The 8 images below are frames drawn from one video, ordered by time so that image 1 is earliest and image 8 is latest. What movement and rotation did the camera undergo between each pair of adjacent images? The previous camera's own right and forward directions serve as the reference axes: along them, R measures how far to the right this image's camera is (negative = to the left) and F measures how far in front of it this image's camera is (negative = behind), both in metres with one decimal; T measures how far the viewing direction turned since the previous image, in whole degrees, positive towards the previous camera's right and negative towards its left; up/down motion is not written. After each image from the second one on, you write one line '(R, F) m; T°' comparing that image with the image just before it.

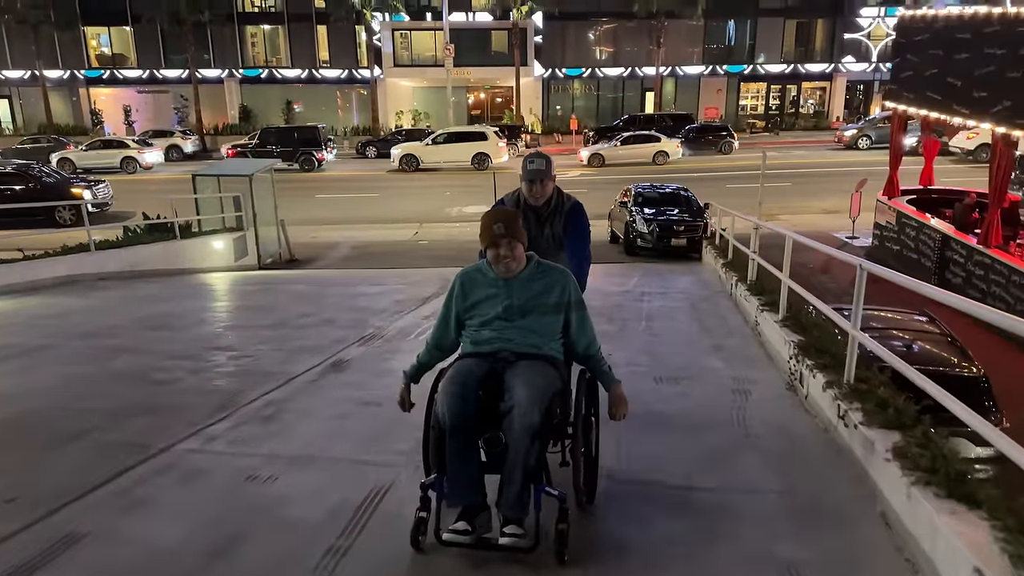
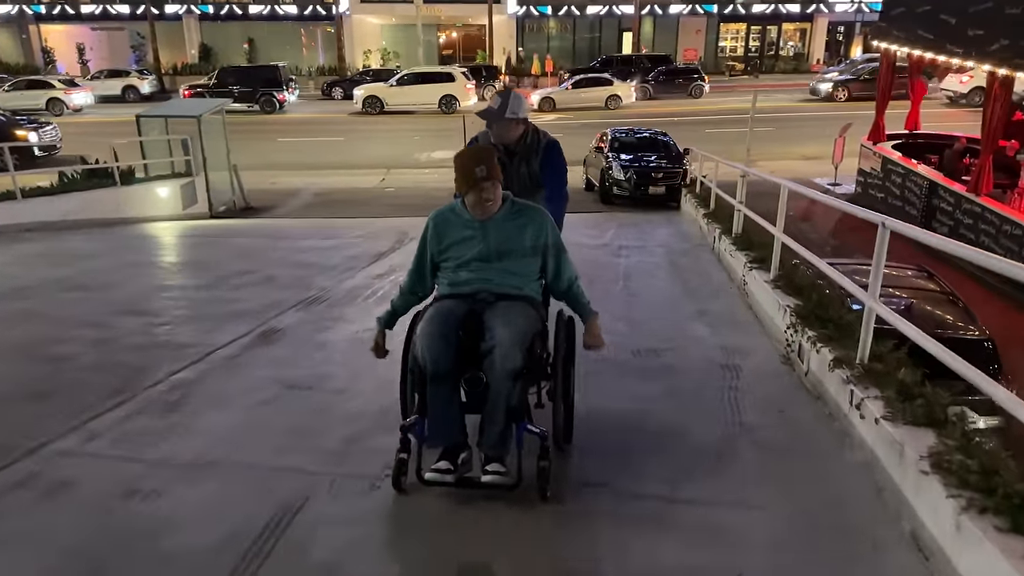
(+0.1, +0.7) m; +2°
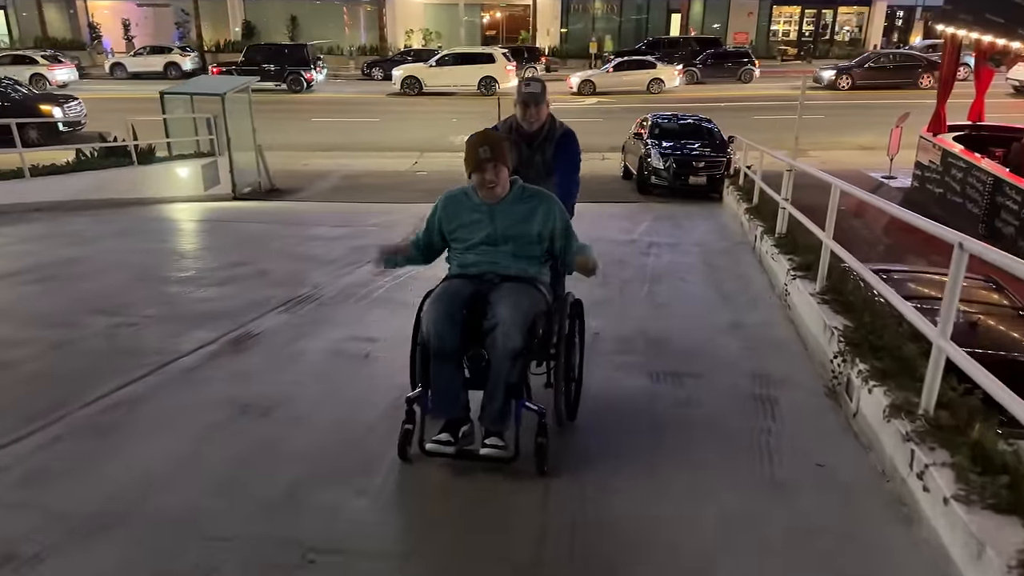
(+0.2, +0.6) m; -3°
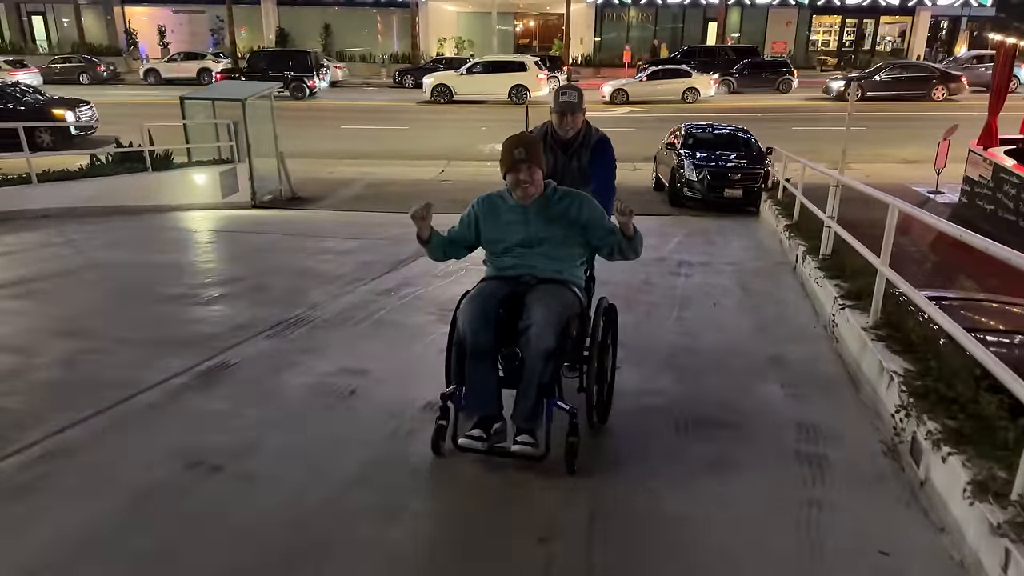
(+0.1, +0.5) m; -2°
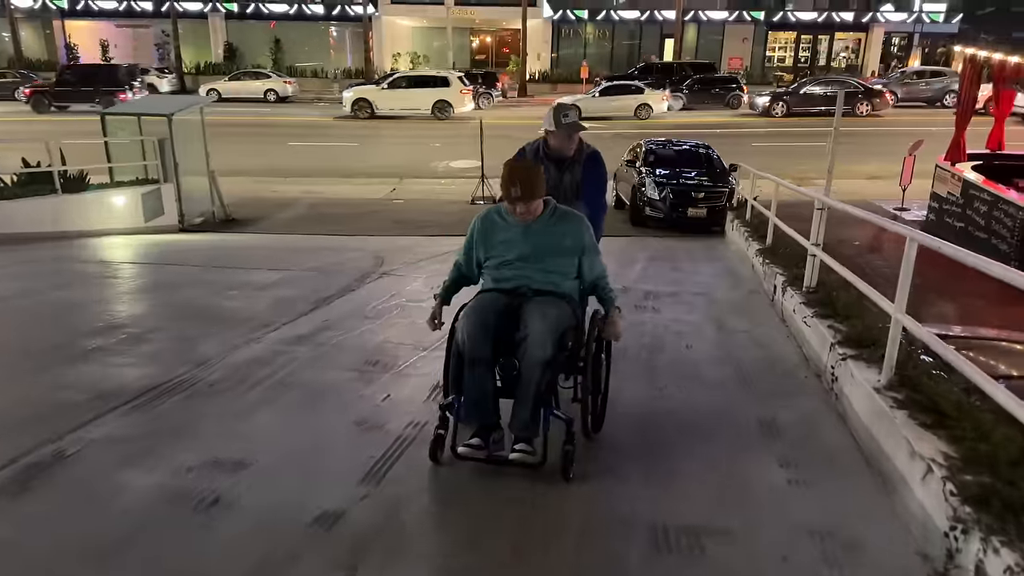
(+0.1, +0.9) m; +3°
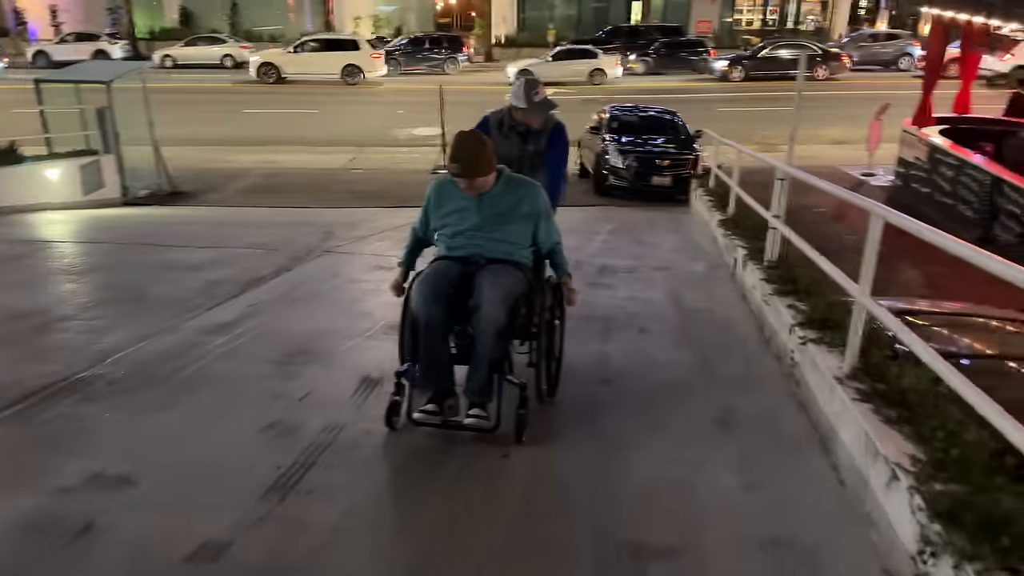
(+0.2, +0.3) m; +2°
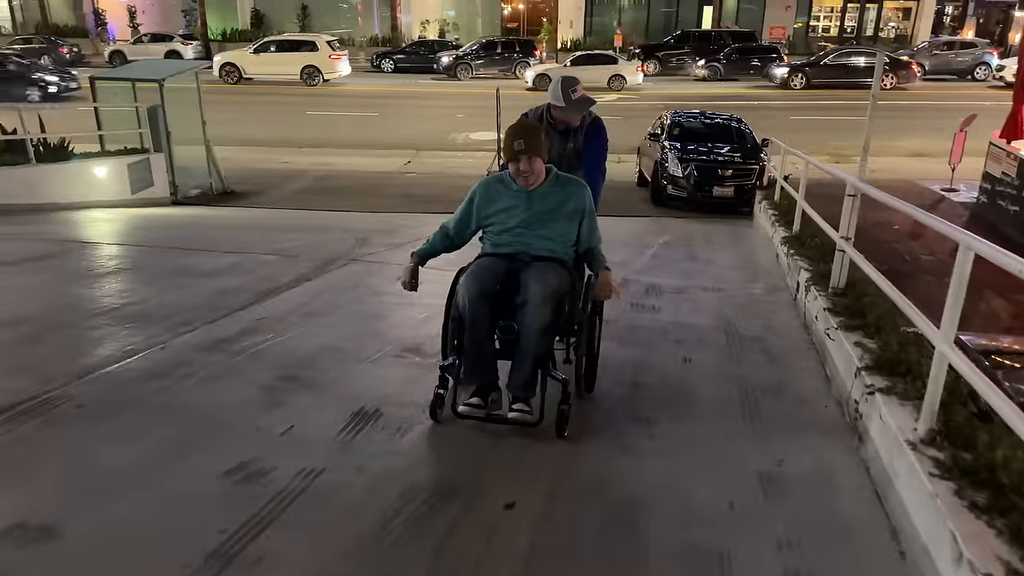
(+0.2, +0.5) m; -4°
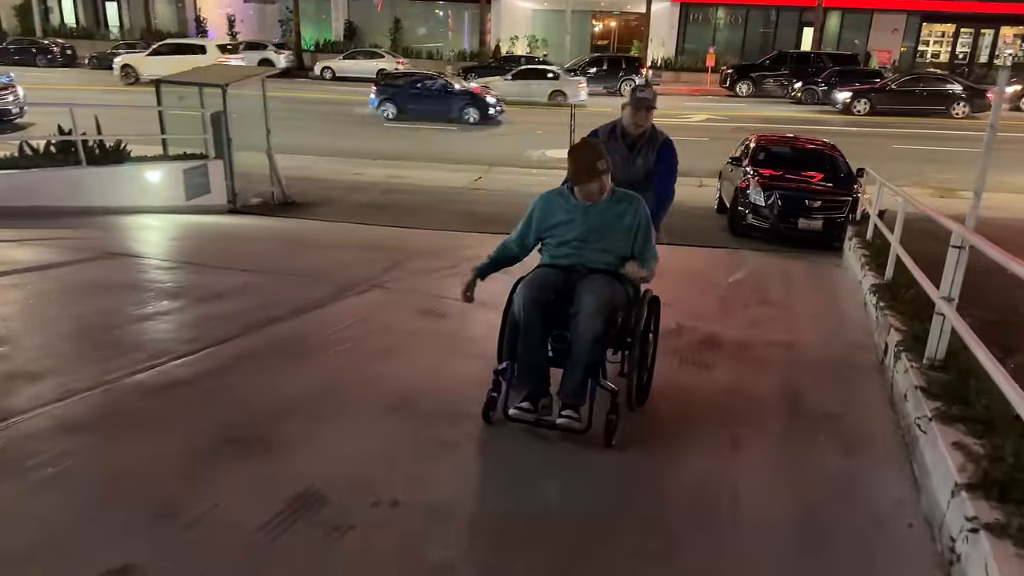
(+0.3, +0.7) m; -6°
